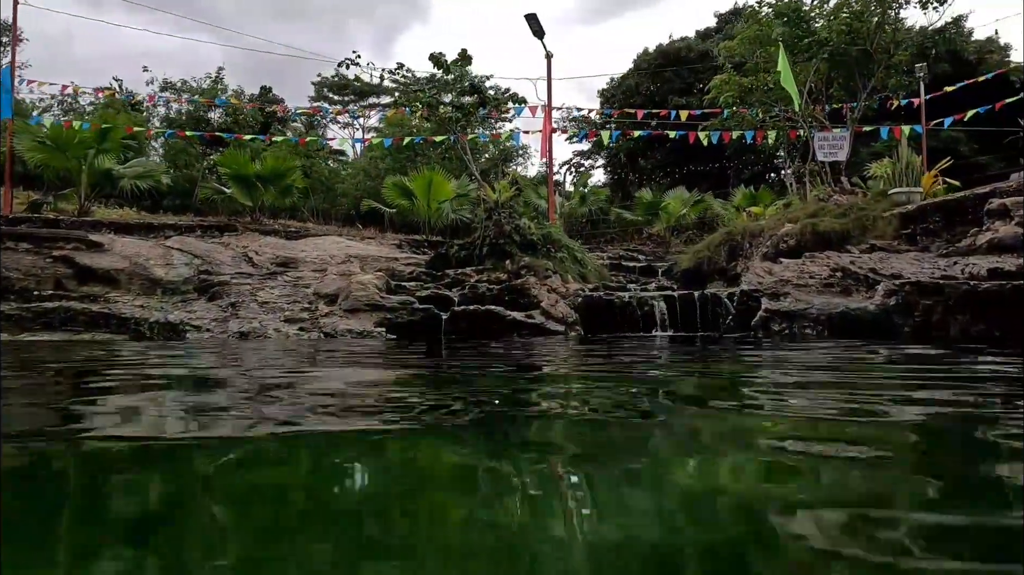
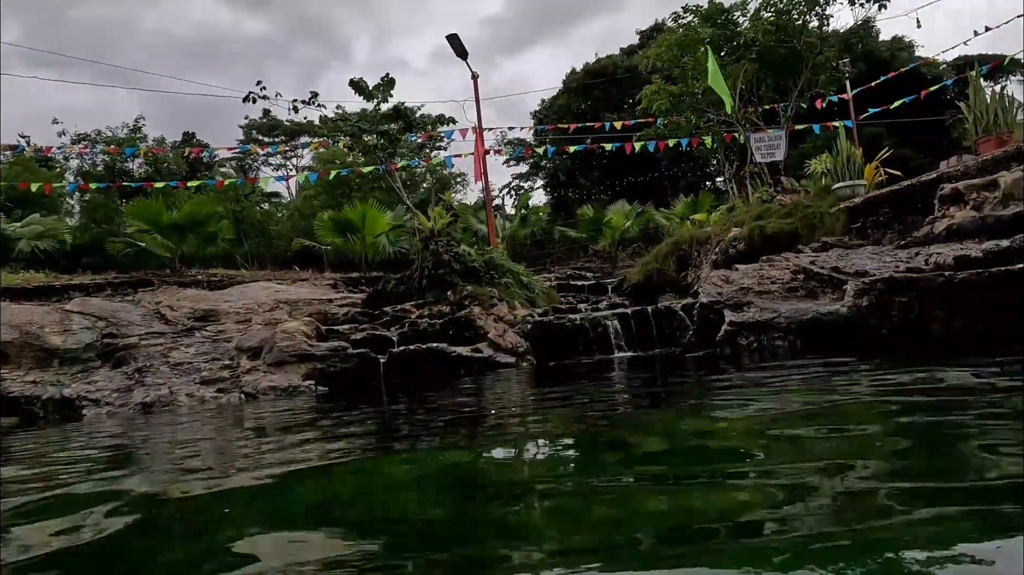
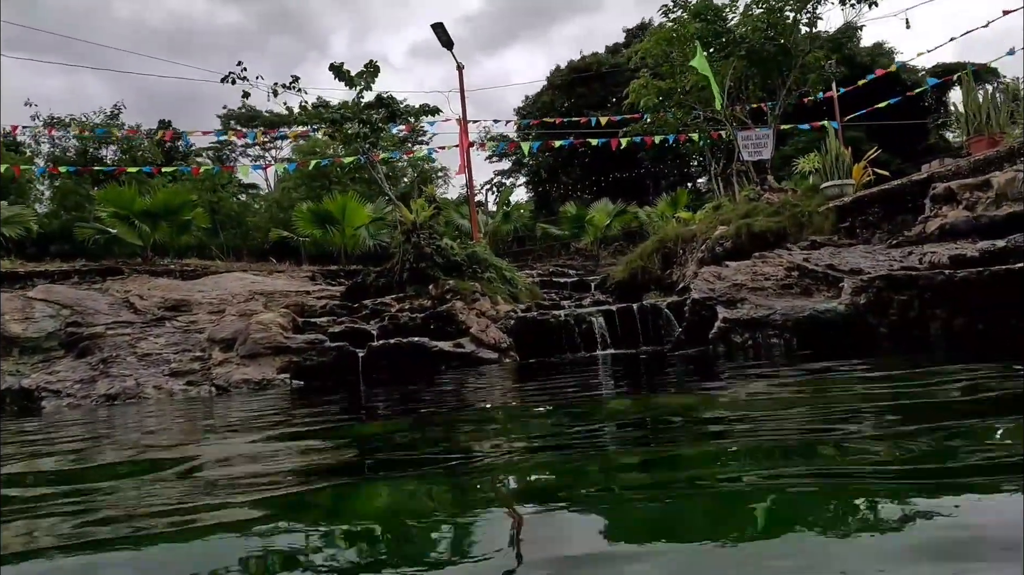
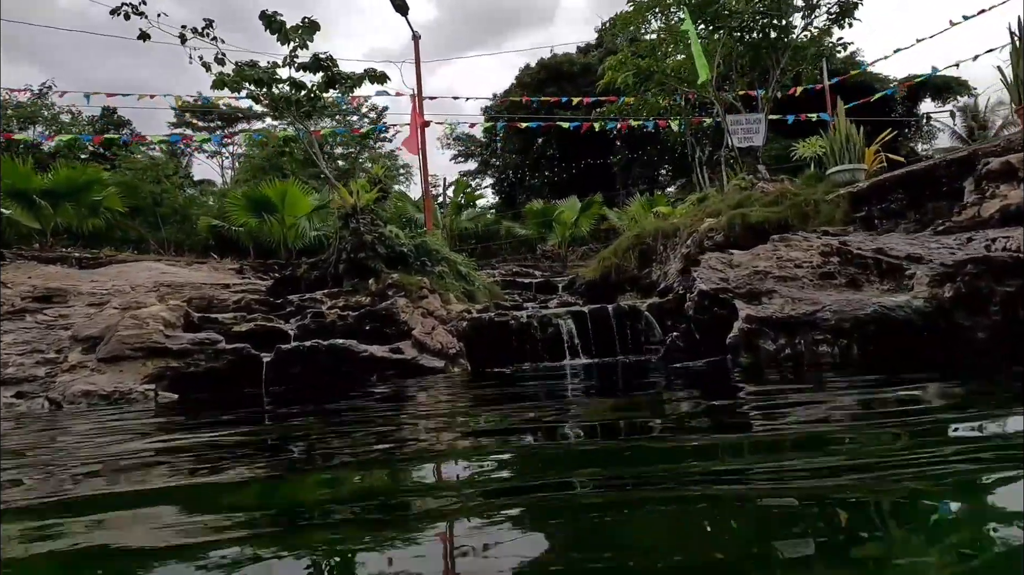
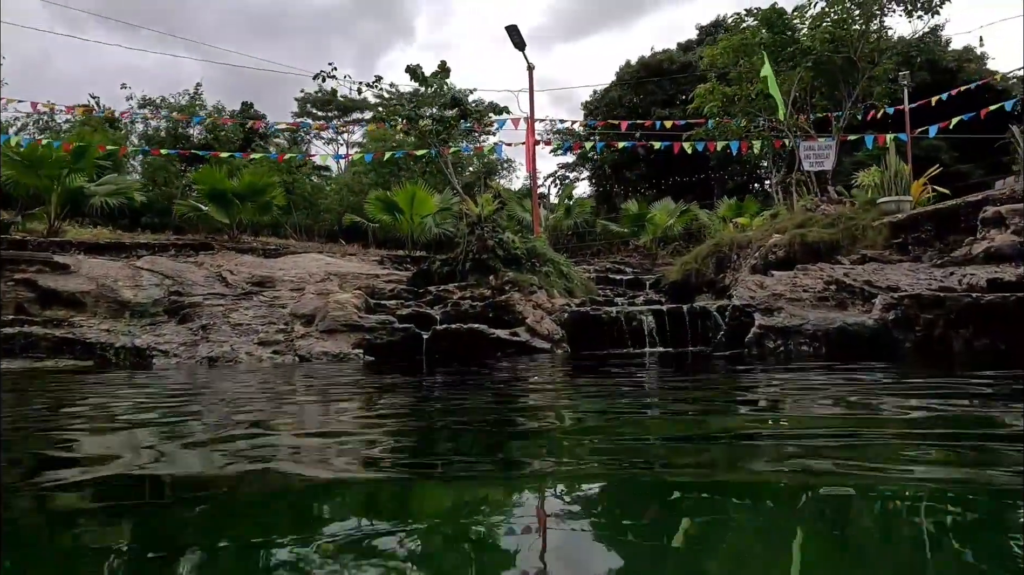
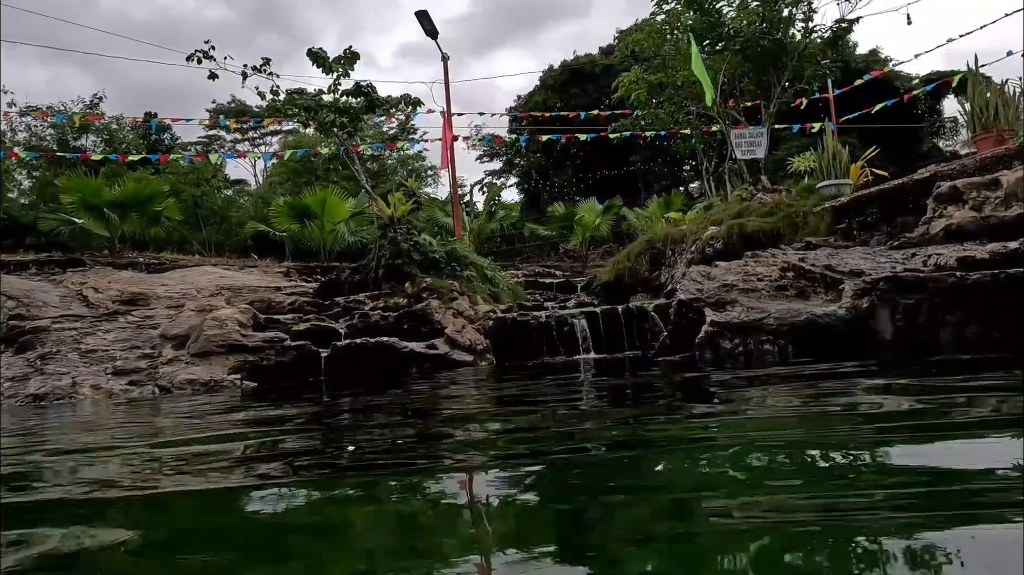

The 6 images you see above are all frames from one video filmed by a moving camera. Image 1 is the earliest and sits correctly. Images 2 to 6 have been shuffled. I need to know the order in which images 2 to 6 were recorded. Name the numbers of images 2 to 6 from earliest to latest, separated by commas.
5, 2, 3, 6, 4
